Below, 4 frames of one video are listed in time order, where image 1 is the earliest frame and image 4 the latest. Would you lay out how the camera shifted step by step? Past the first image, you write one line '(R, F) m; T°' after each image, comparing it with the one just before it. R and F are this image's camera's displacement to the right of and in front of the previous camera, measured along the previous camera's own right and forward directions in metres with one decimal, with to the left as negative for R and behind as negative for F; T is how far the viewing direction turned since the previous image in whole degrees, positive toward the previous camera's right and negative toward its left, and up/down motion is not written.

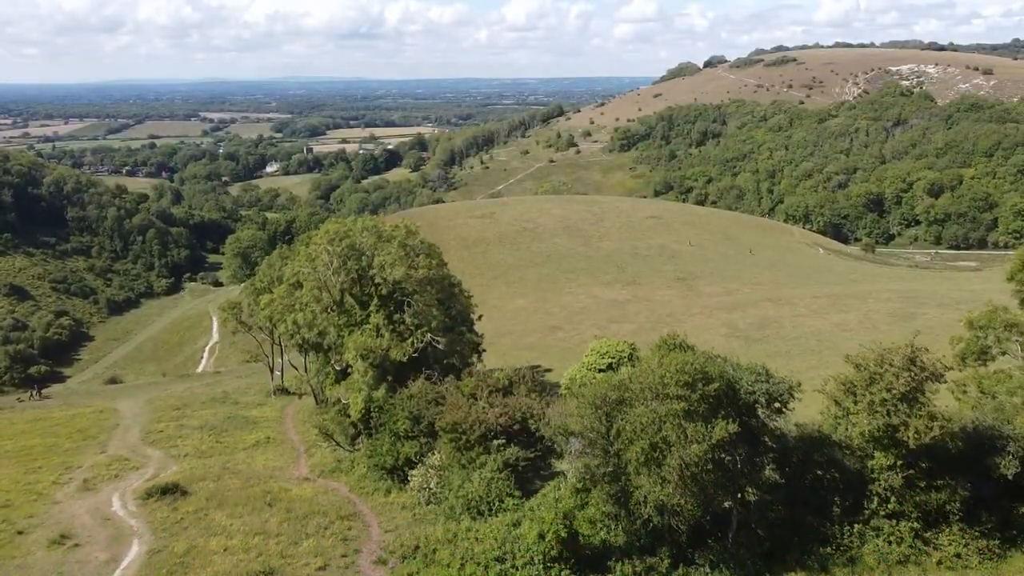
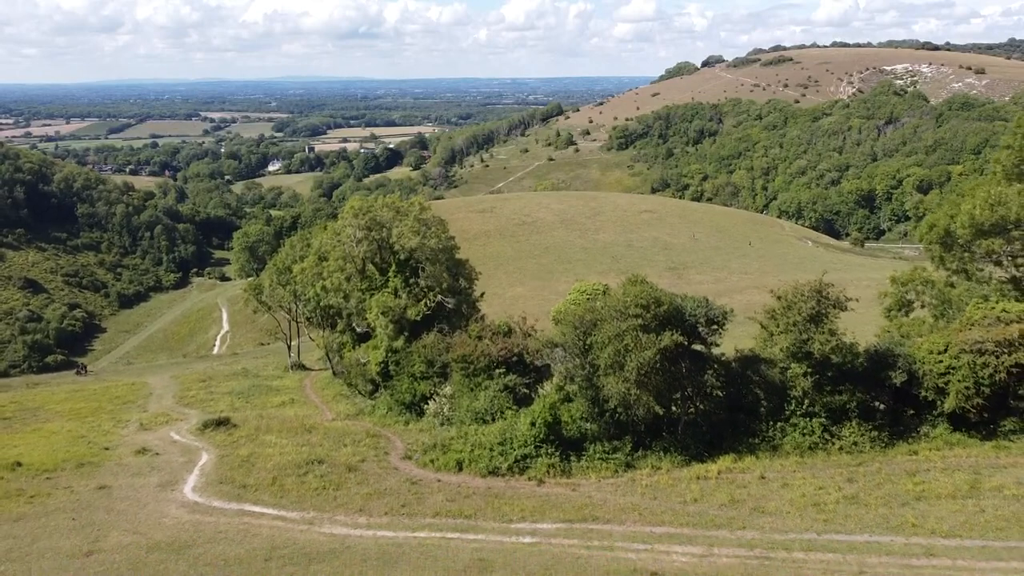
(0.0, -4.9) m; 0°
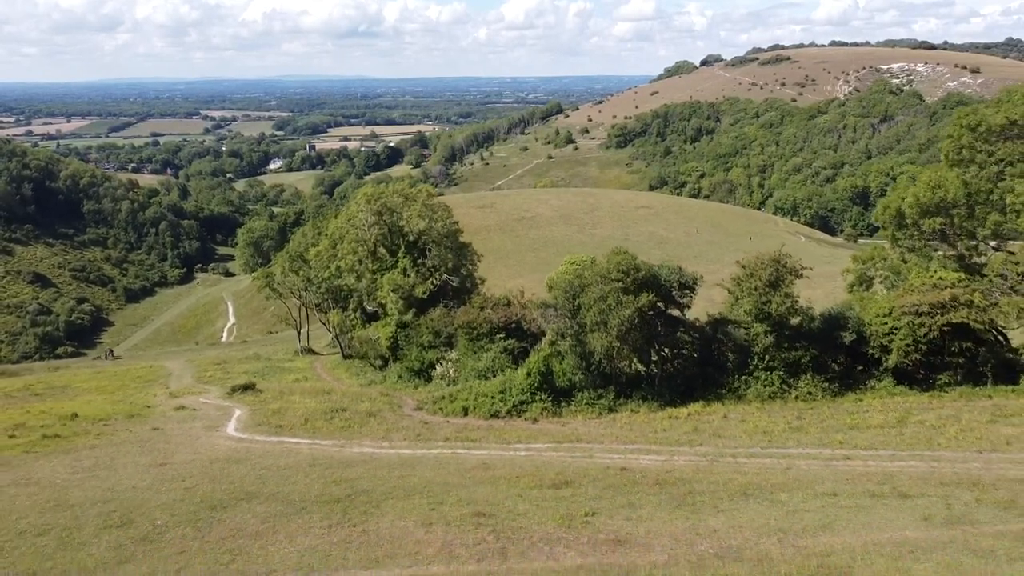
(0.0, -3.2) m; 0°
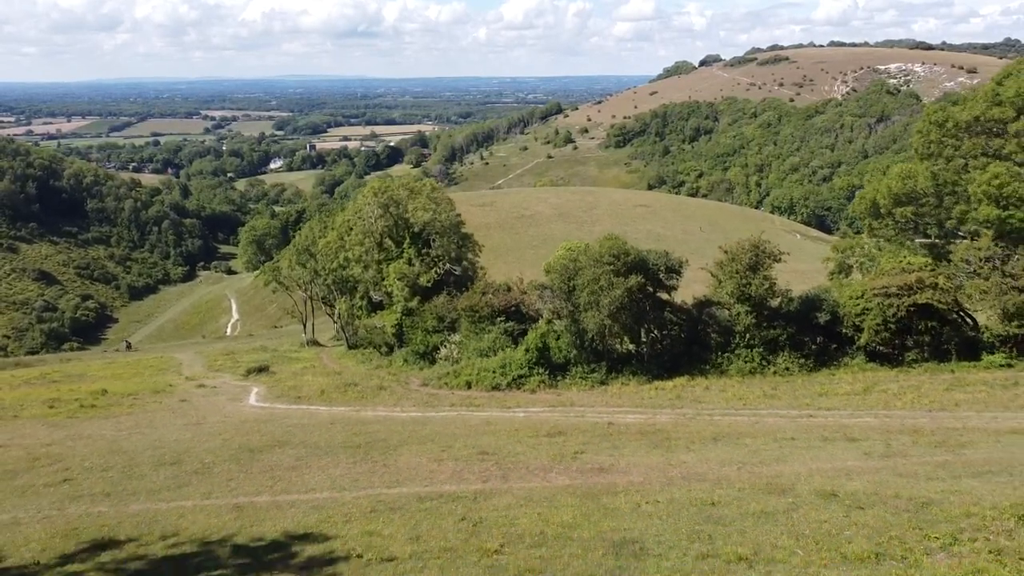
(0.0, -2.0) m; 0°
